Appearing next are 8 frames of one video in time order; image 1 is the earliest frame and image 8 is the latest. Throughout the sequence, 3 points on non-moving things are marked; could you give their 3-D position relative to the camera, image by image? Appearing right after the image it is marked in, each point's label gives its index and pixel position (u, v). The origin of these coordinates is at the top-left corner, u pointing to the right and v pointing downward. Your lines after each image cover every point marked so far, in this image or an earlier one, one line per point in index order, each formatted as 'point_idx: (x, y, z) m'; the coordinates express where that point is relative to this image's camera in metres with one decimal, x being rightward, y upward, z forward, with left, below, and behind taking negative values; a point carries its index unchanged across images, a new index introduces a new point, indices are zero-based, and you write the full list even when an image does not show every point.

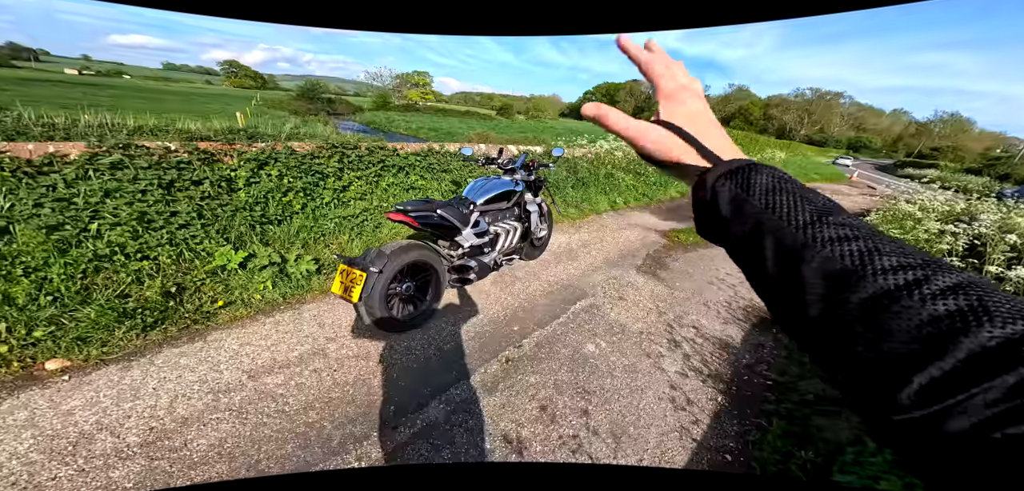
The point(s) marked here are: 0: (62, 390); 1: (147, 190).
0: (-2.6, -0.9, +2.0) m
1: (-3.0, +0.5, +2.9) m
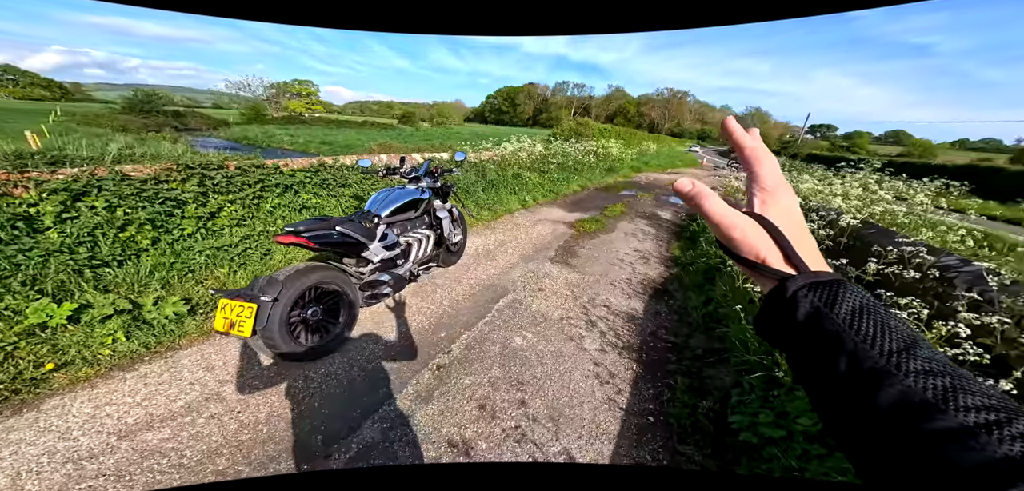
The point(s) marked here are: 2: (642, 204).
0: (-2.9, -1.3, +1.4) m
1: (-3.6, 0.0, +2.2) m
2: (+3.2, +0.9, +8.8) m
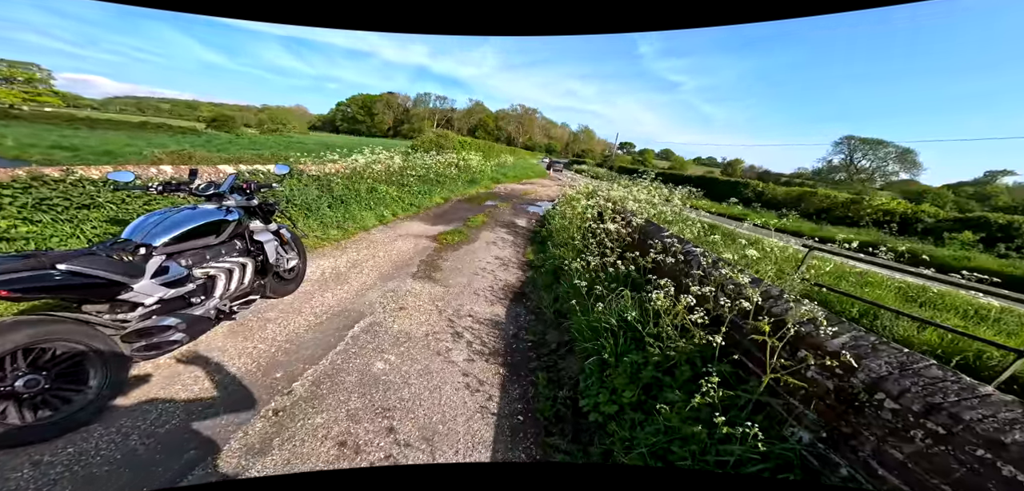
0: (-3.3, -1.6, +0.2) m
1: (-4.3, -0.4, +0.7) m
2: (-0.3, +0.8, +9.4) m
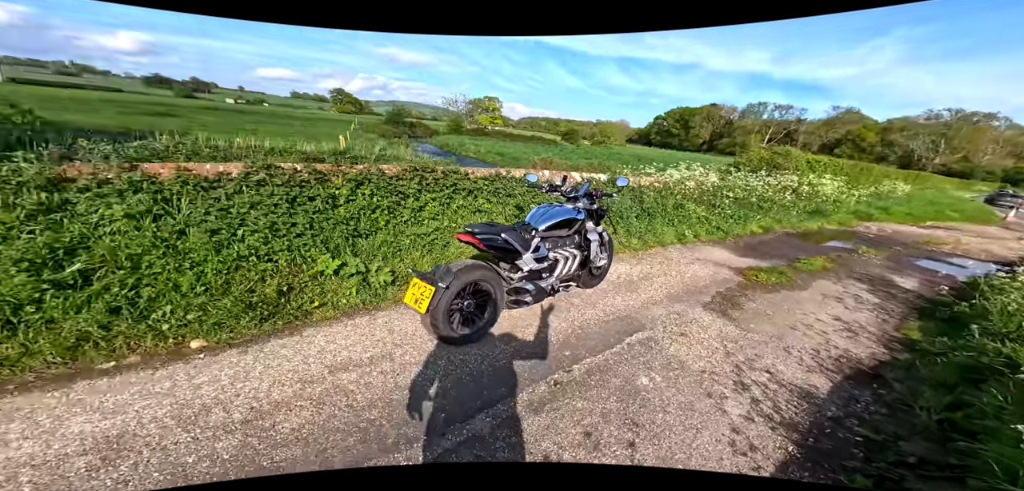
0: (-2.3, -0.9, +2.6) m
1: (-2.4, +0.4, +3.6) m
2: (+6.6, -0.4, +6.9) m
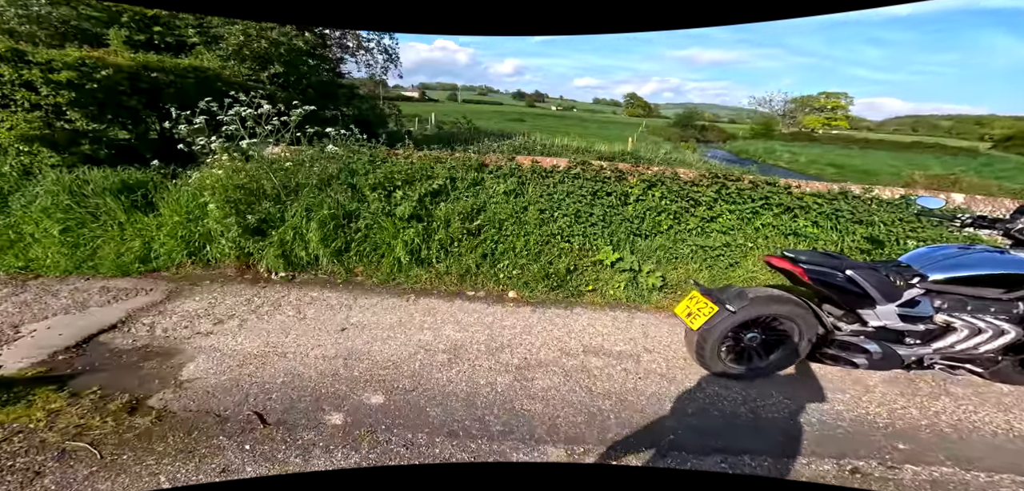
0: (0.0, -0.7, +3.5) m
1: (+0.8, +0.6, +4.2) m
2: (+9.5, -2.3, +1.1) m
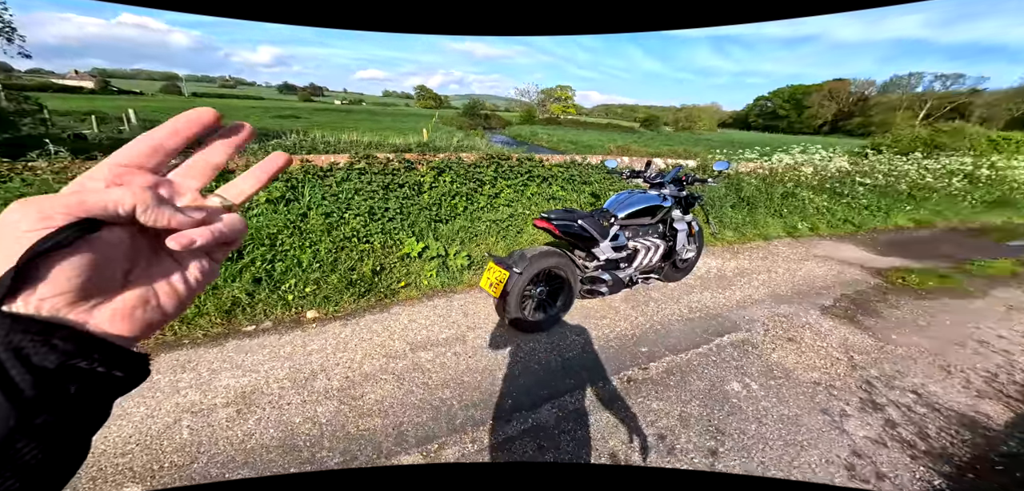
0: (-1.7, -0.7, +3.0) m
1: (-1.6, +0.6, +3.9) m
2: (+7.9, -0.4, +5.3) m
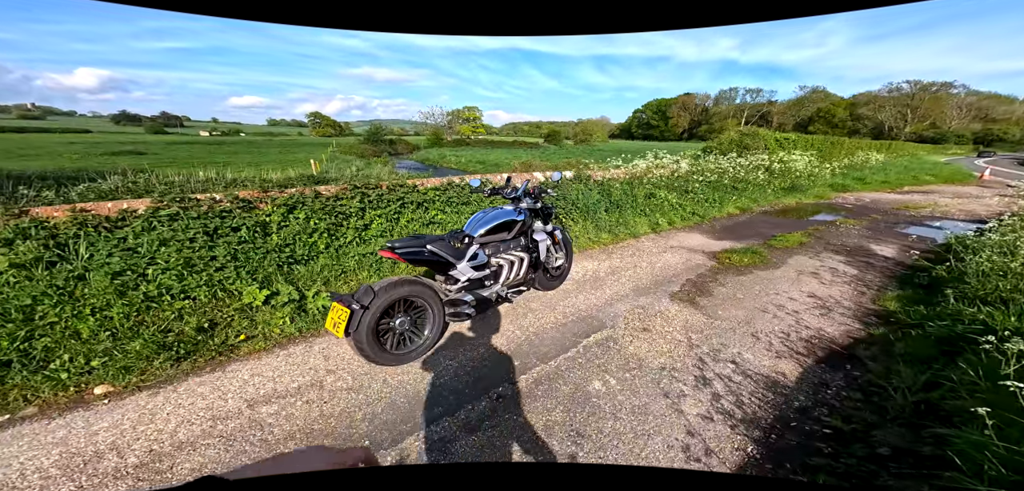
0: (-2.8, -1.2, +2.3) m
1: (-3.0, +0.1, +3.3) m
2: (+6.0, +0.1, +6.8) m
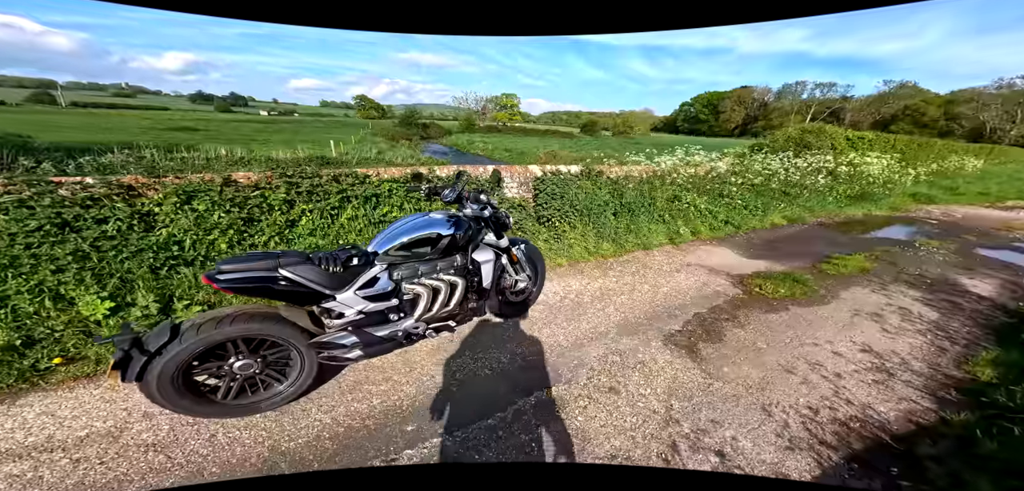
0: (-3.5, -1.2, +1.8) m
1: (-3.6, +0.1, +2.8) m
2: (+5.7, -0.4, +5.3) m
